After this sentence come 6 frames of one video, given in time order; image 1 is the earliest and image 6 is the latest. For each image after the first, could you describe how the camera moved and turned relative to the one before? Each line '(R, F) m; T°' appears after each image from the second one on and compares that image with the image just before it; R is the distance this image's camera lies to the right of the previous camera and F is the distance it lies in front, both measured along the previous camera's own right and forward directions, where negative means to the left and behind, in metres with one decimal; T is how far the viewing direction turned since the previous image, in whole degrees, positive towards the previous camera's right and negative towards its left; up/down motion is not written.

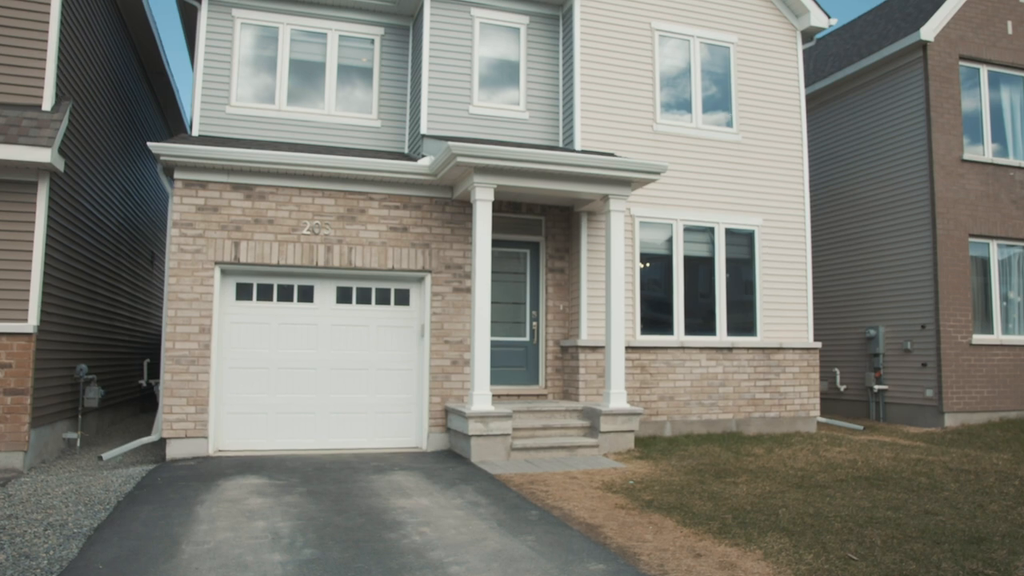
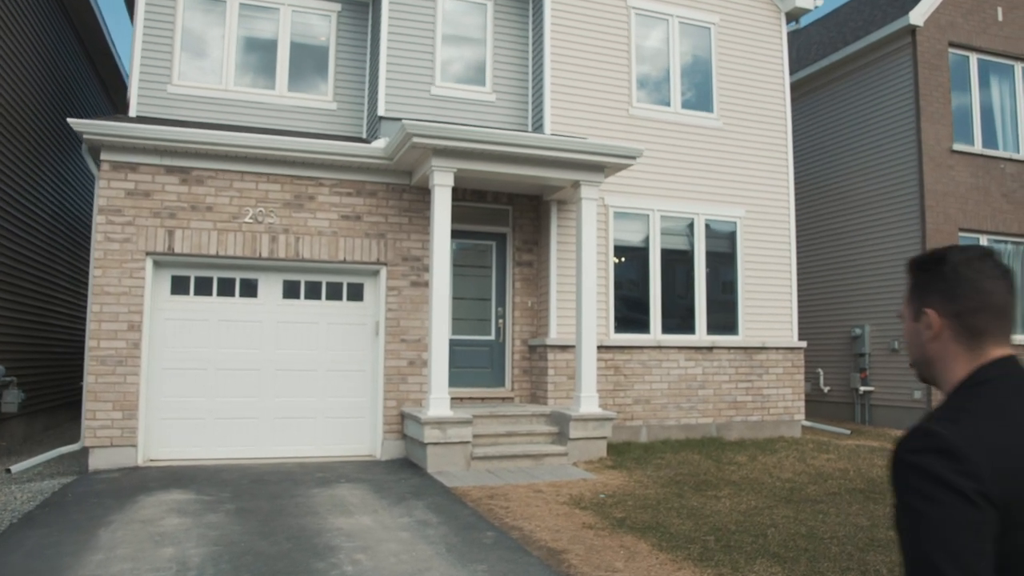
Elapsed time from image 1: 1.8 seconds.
(+0.2, +0.8) m; +1°
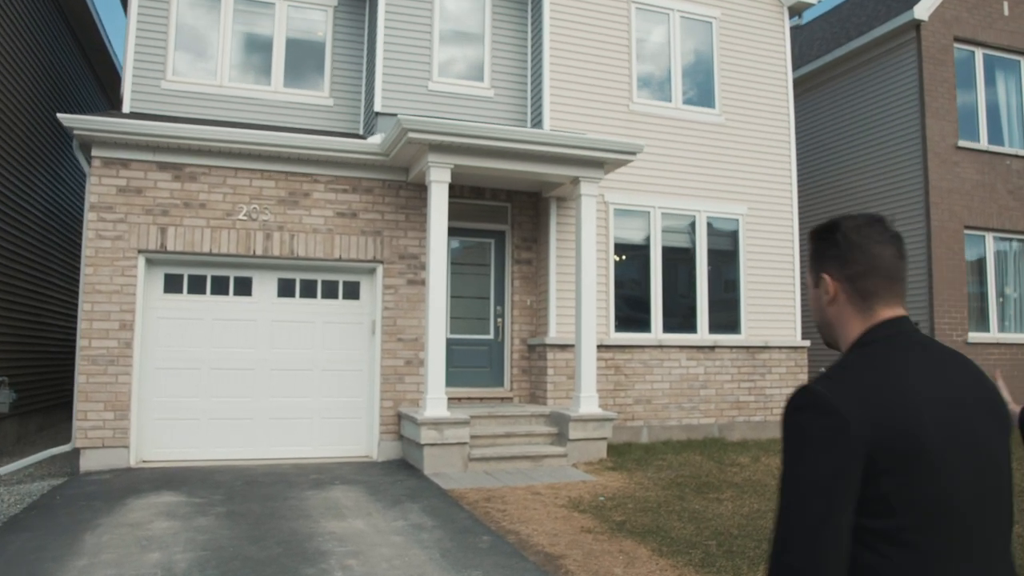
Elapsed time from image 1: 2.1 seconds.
(0.0, +0.1) m; 0°
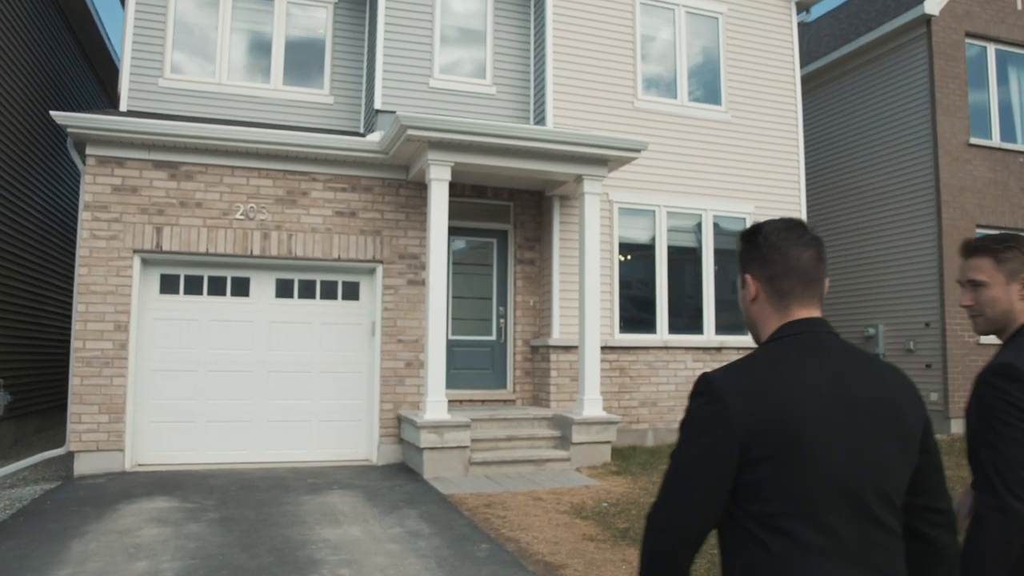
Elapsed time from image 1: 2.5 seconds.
(0.0, +0.2) m; 0°
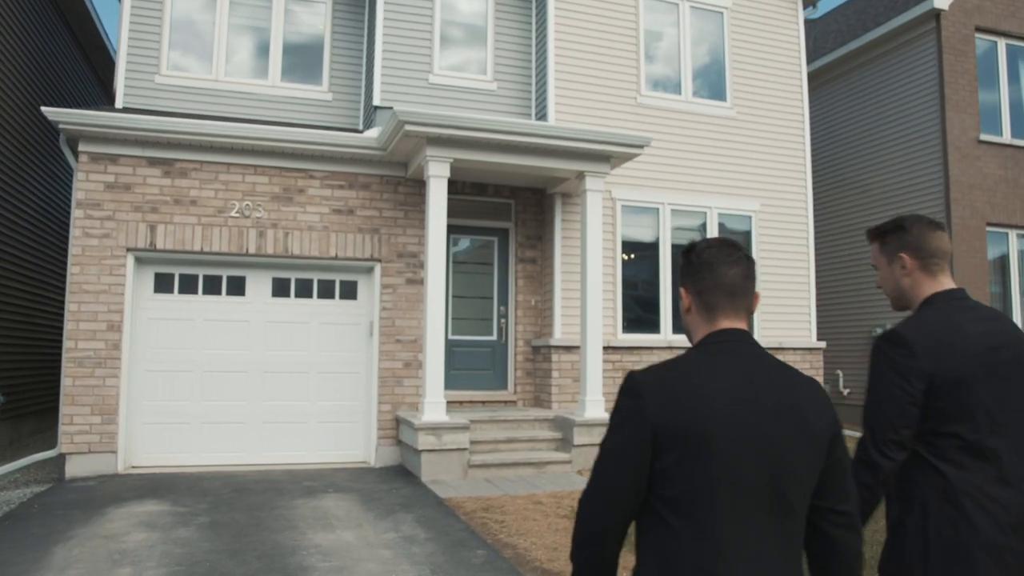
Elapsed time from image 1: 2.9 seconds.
(+0.1, +0.2) m; 0°
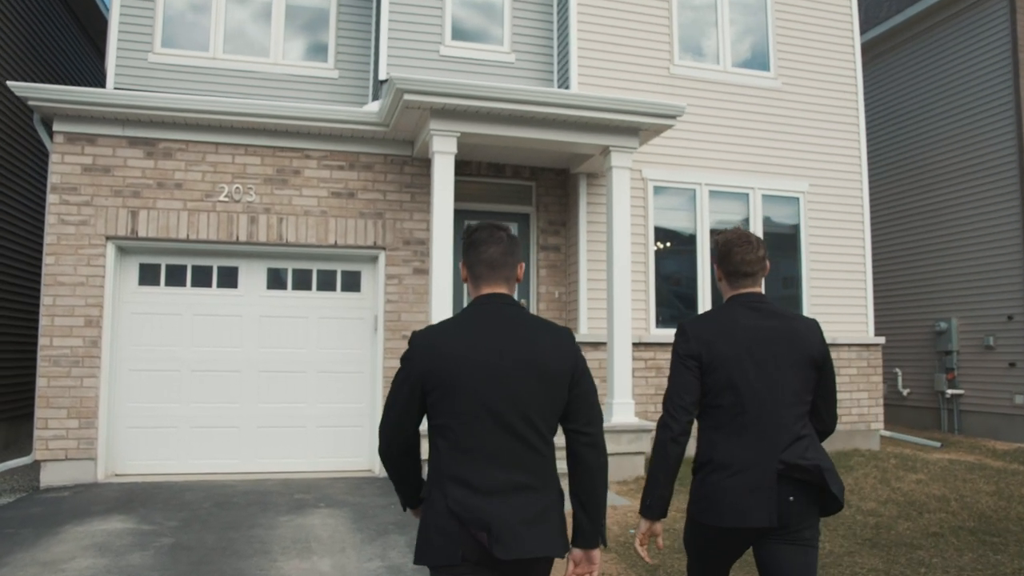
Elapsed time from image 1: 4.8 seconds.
(+0.2, +0.9) m; -3°
